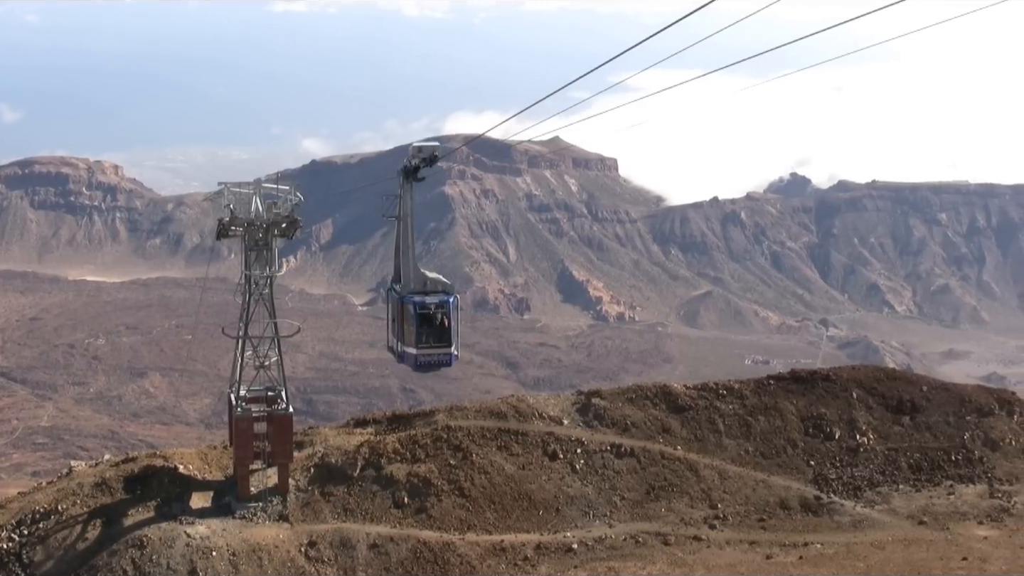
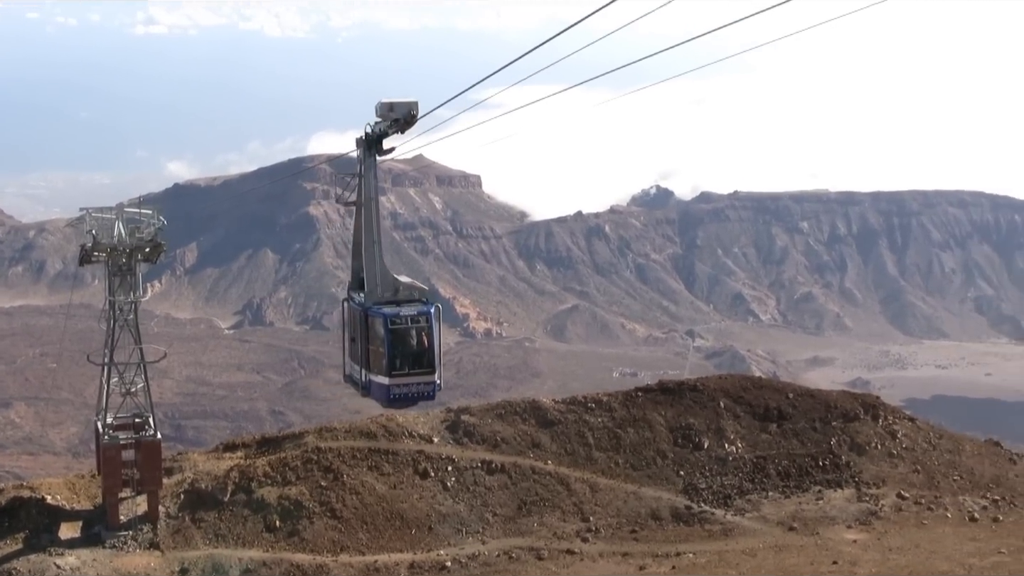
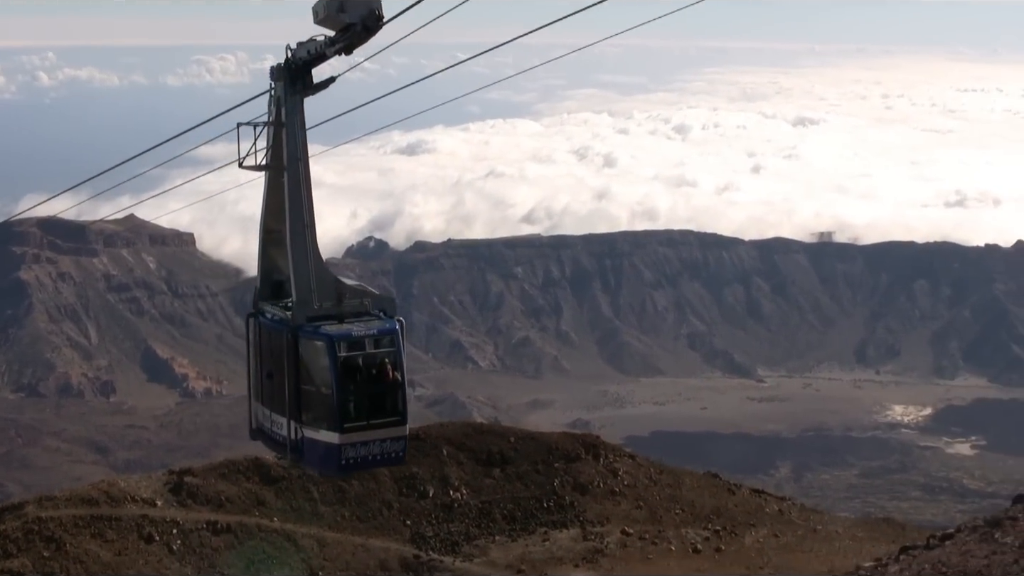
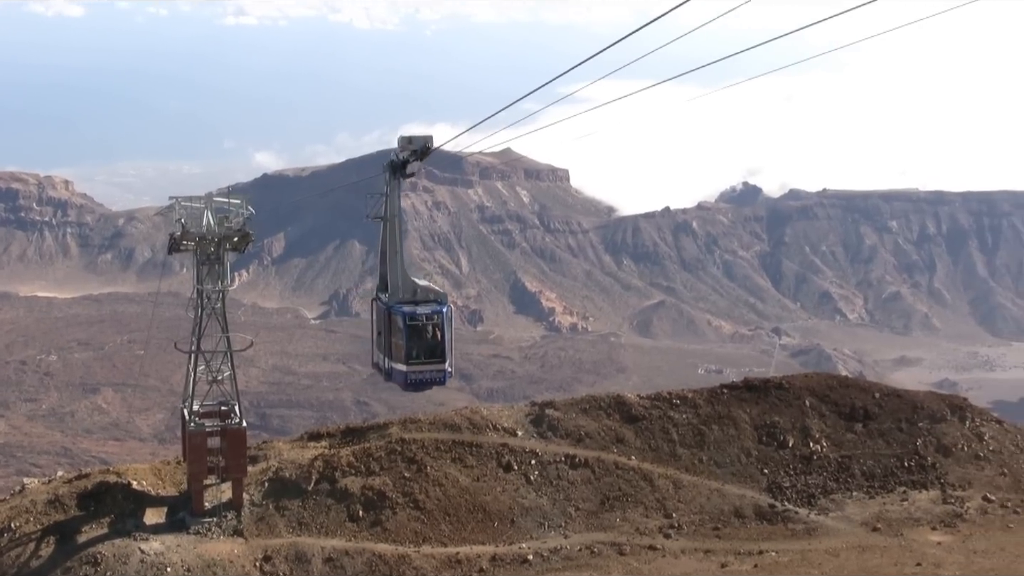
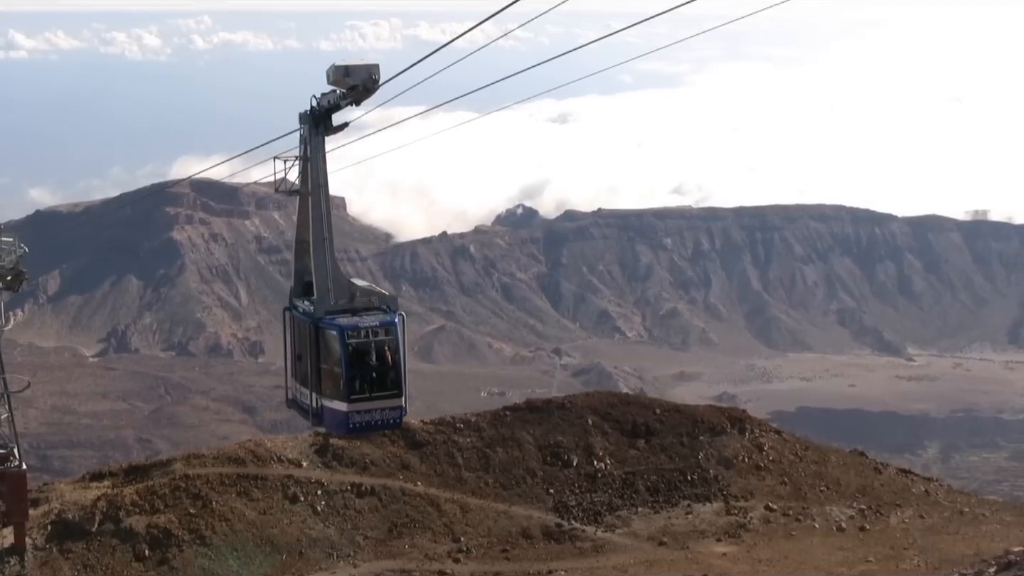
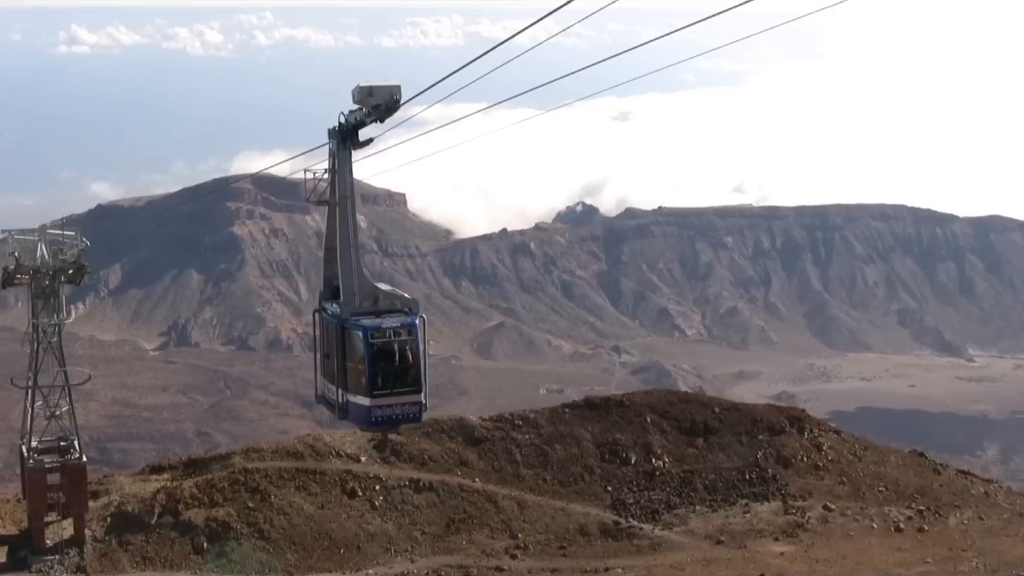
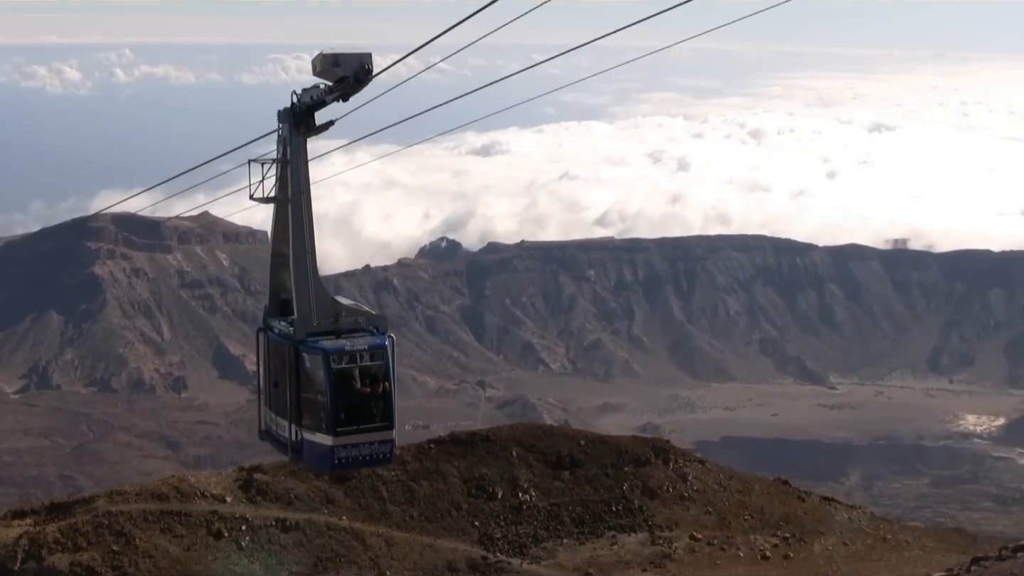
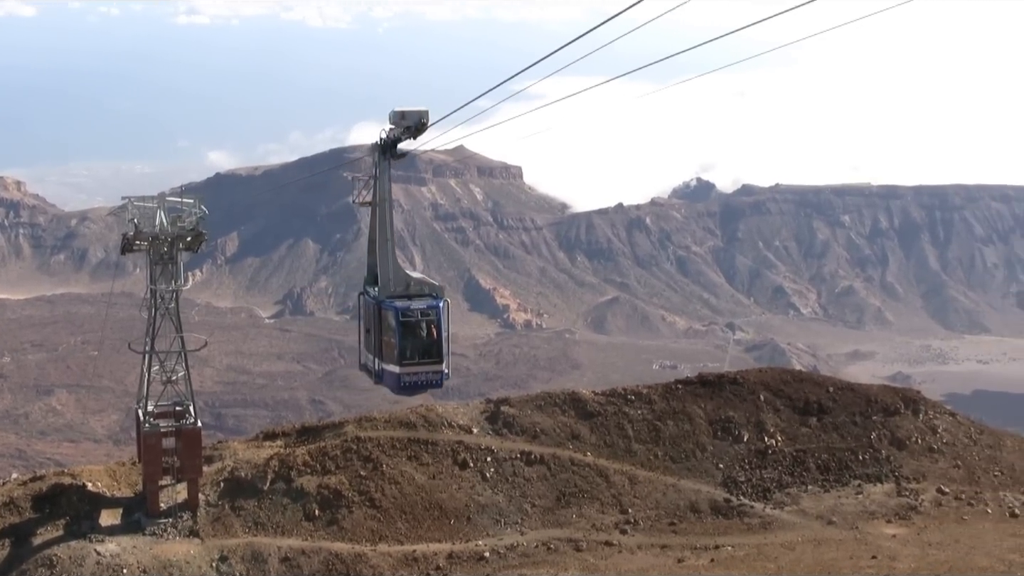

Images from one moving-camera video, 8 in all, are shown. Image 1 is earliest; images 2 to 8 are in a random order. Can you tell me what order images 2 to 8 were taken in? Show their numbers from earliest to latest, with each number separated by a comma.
4, 8, 2, 6, 5, 7, 3
